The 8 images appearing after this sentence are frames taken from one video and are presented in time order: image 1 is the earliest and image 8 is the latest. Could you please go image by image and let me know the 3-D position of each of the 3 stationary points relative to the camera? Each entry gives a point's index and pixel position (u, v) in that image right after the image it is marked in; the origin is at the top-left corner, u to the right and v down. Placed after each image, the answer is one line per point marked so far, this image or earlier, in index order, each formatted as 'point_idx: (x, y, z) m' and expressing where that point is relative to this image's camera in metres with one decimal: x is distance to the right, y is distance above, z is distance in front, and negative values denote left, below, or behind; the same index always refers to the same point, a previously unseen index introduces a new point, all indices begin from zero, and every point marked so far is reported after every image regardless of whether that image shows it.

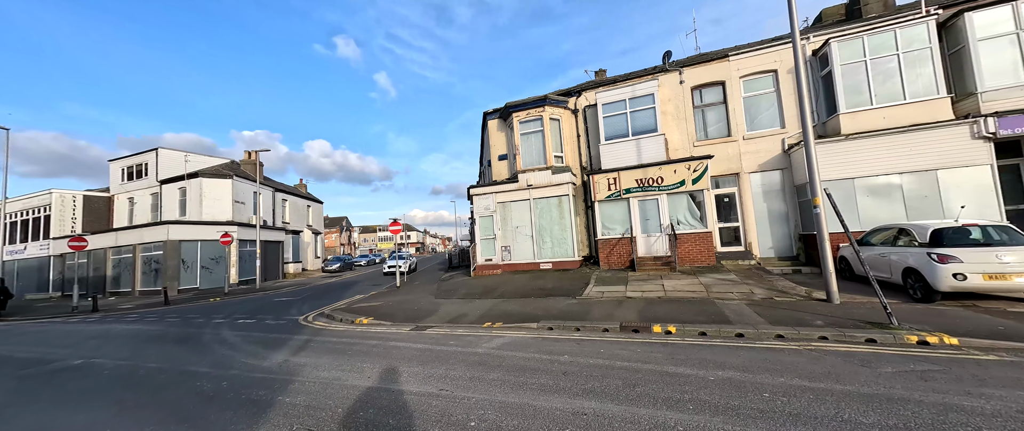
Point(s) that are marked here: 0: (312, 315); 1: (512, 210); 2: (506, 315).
0: (-6.3, -3.1, +9.5) m
1: (0.0, +0.2, +13.8) m
2: (-0.2, -2.6, +8.0) m
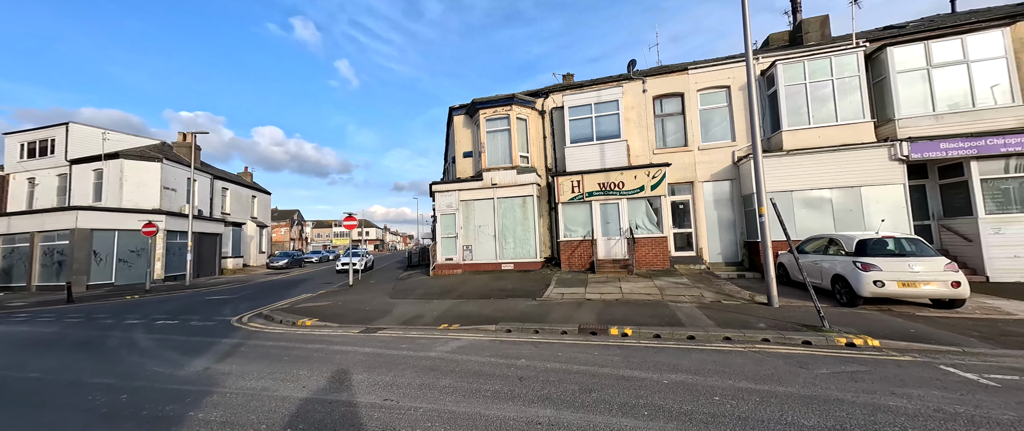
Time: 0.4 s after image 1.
0: (-7.5, -2.9, +8.7) m
1: (-1.5, +0.3, +13.5) m
2: (-1.3, -2.6, +7.7) m
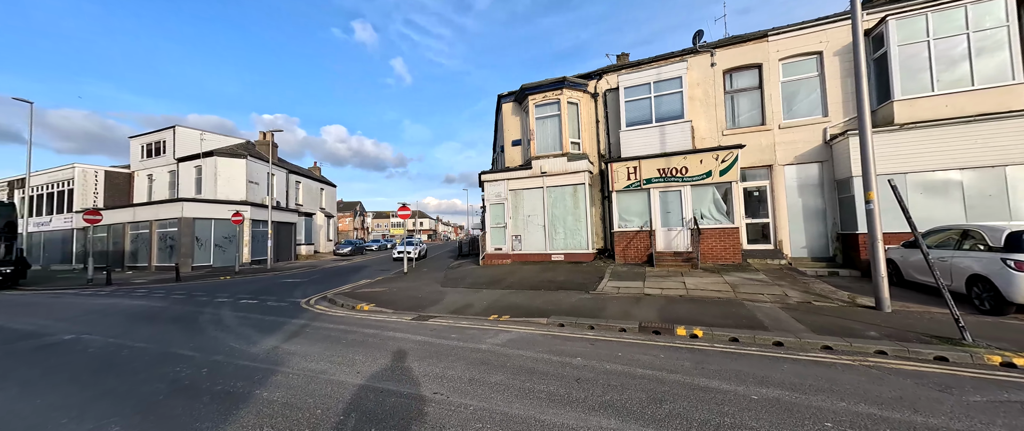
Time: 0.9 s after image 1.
0: (-6.0, -2.5, +9.4) m
1: (+0.6, +0.7, +13.2) m
2: (0.0, -2.2, +7.4) m
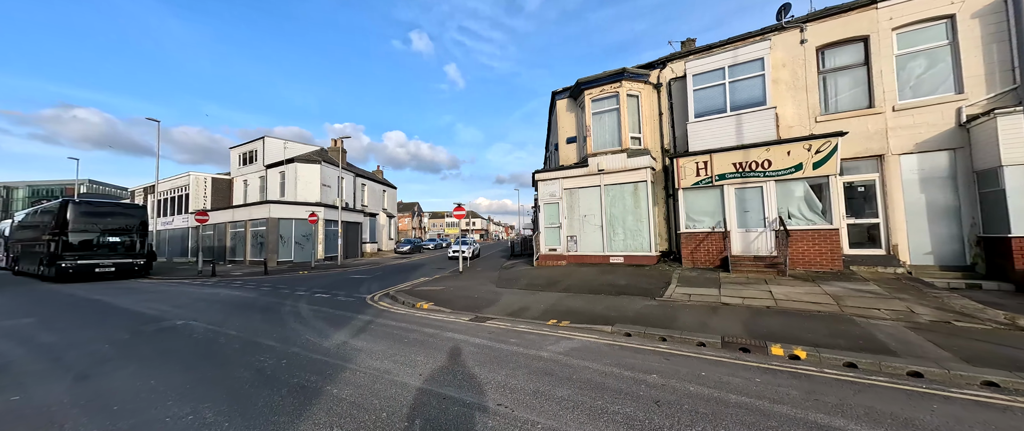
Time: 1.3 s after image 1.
0: (-4.2, -2.5, +9.8) m
1: (+2.9, +0.7, +12.5) m
2: (+1.4, -2.2, +7.0) m
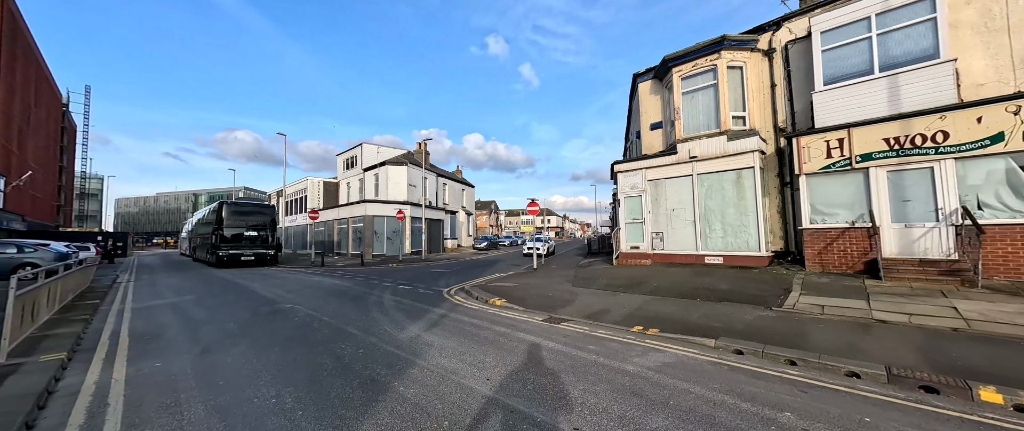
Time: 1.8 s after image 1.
0: (-1.9, -2.4, +10.0) m
1: (+5.6, +1.0, +11.0) m
2: (+2.9, -2.0, +6.0) m
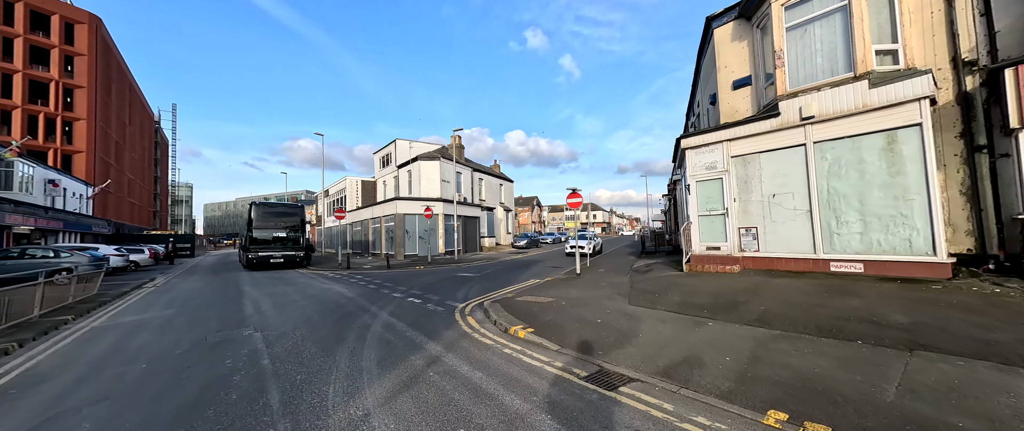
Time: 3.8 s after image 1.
0: (-1.0, -2.3, +7.9) m
1: (+6.4, +1.3, +7.8) m
2: (+3.2, -1.9, +3.2) m
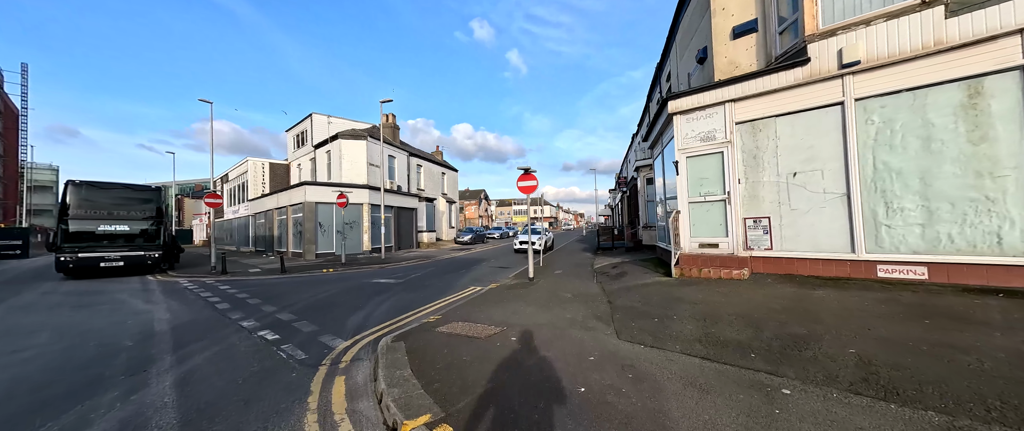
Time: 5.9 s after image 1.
0: (-2.3, -1.9, +4.7) m
1: (+5.1, +1.6, +5.7) m
2: (+2.6, -1.6, +0.7) m
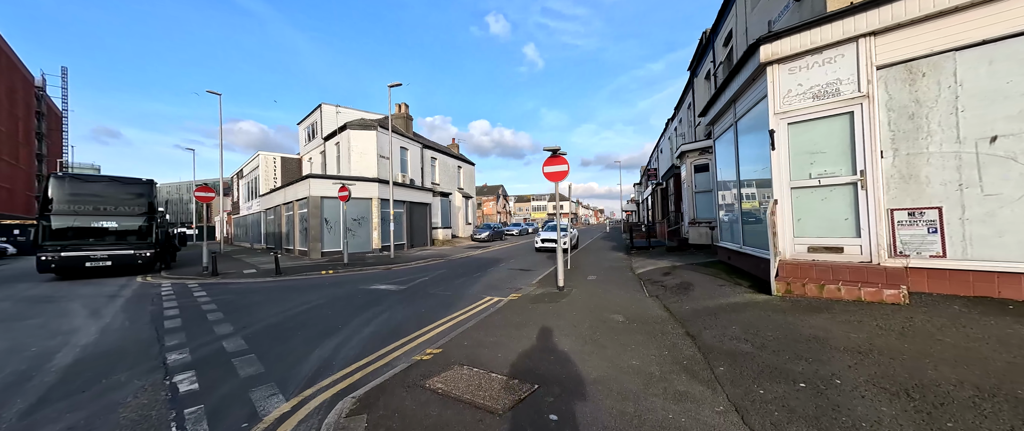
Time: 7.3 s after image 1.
0: (-2.0, -1.8, +3.0) m
1: (+5.5, +1.7, +3.6) m
2: (+2.7, -1.6, -1.3) m
